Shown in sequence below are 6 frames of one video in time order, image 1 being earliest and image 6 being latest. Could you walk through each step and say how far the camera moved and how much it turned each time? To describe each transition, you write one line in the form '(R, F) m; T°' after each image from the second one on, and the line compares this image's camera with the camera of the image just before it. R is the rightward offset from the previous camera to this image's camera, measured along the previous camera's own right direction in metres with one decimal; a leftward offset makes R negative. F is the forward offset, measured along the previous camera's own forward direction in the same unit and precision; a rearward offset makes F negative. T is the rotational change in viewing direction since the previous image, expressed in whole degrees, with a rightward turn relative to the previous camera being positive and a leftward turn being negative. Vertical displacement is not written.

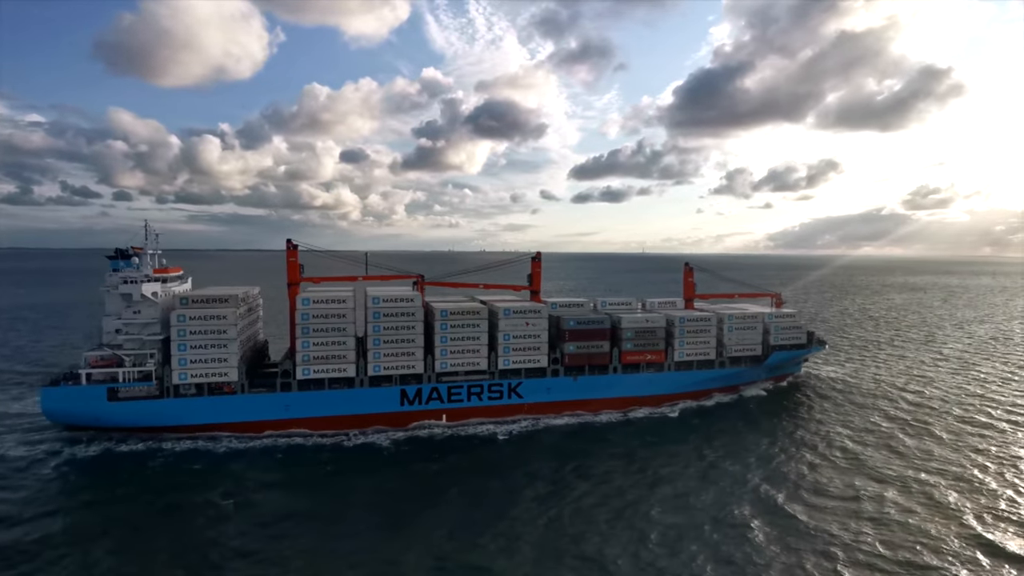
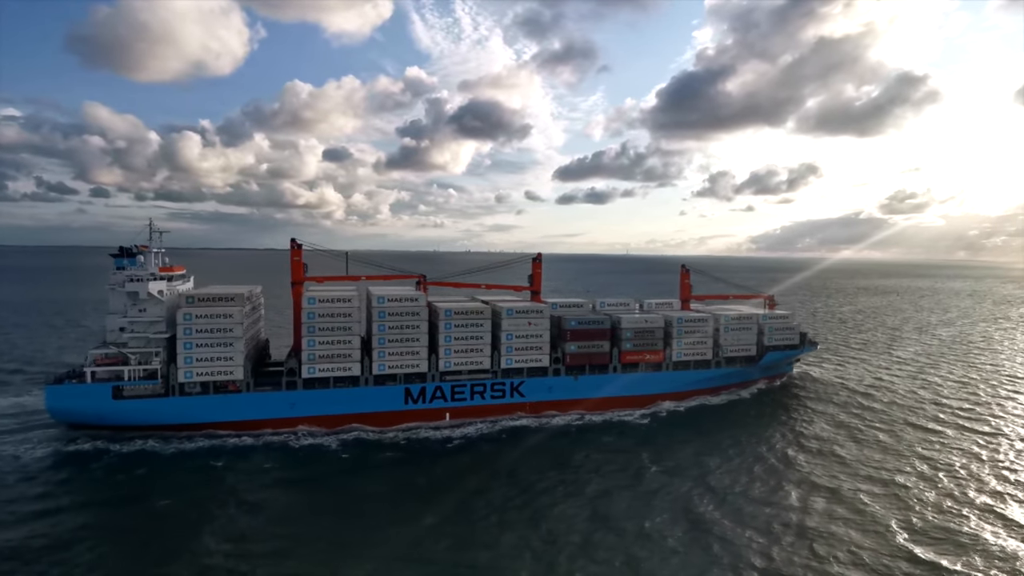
(-1.1, -0.5) m; +1°
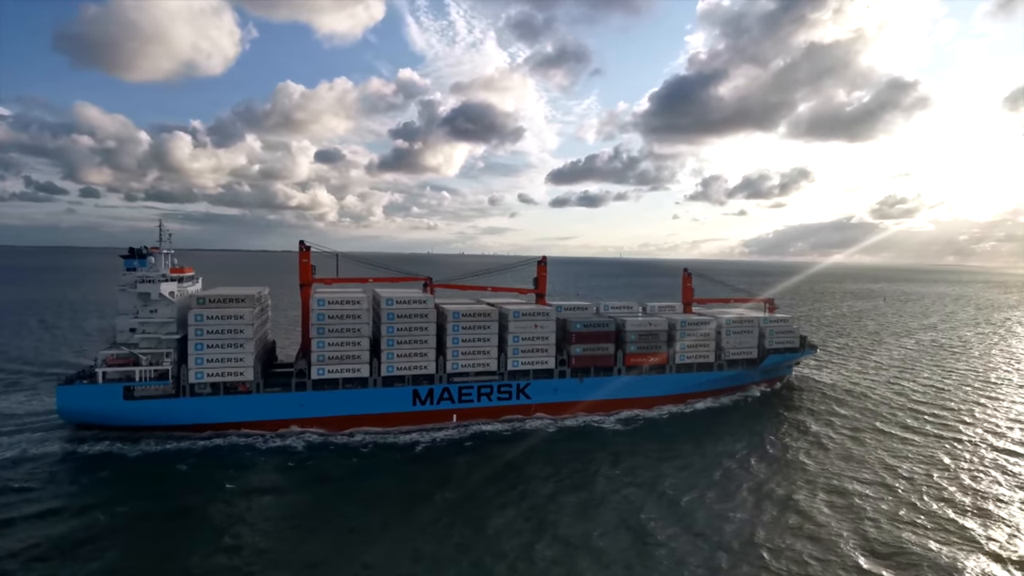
(-0.9, -0.4) m; +1°
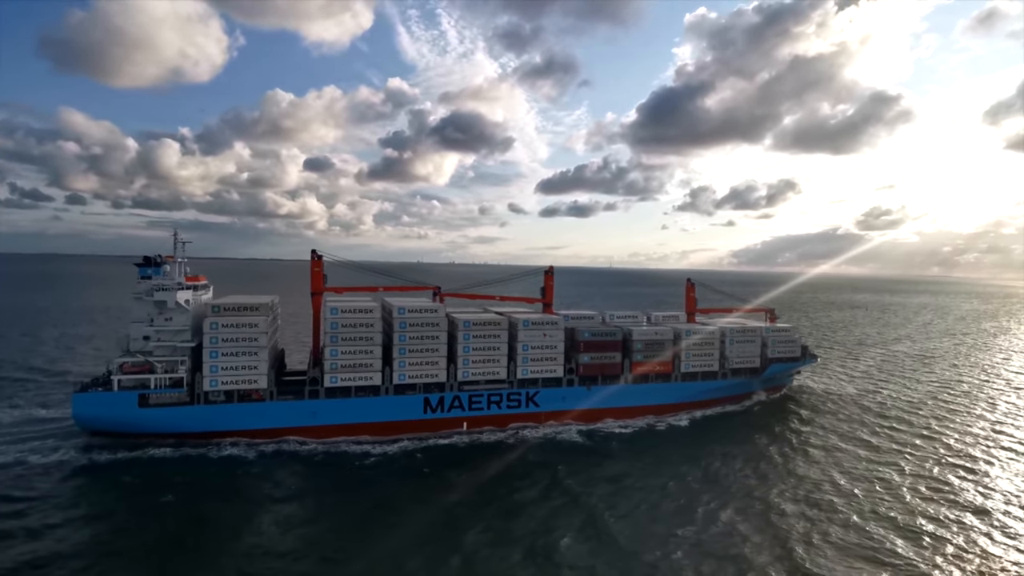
(-1.3, -0.6) m; +1°
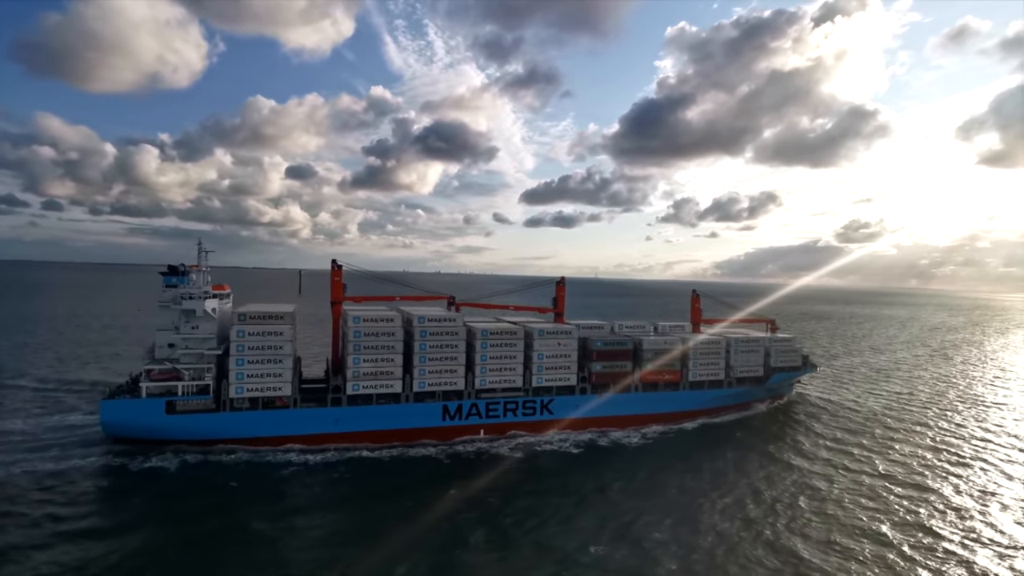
(-2.1, -1.0) m; +1°
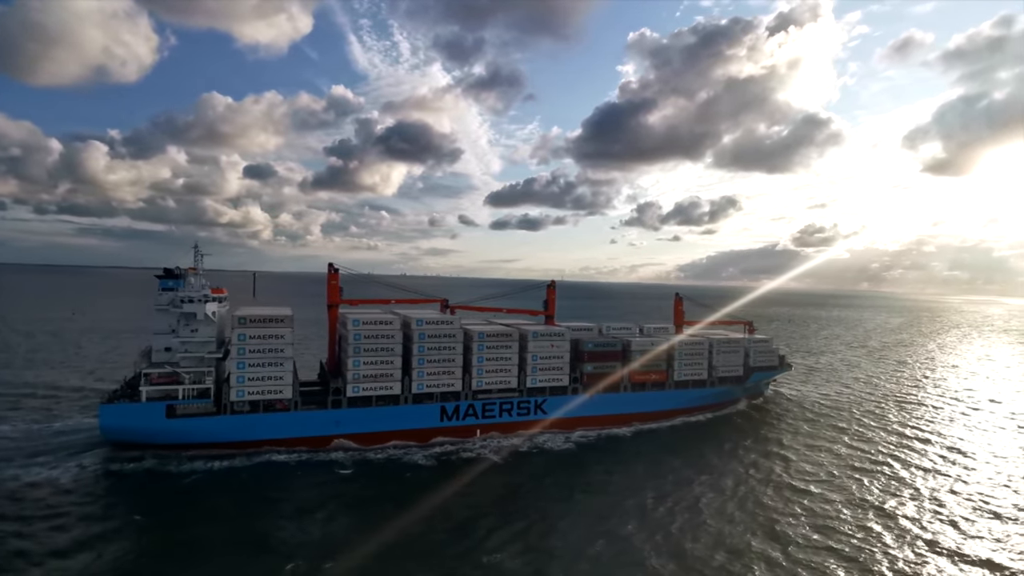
(-1.8, -1.1) m; +3°
